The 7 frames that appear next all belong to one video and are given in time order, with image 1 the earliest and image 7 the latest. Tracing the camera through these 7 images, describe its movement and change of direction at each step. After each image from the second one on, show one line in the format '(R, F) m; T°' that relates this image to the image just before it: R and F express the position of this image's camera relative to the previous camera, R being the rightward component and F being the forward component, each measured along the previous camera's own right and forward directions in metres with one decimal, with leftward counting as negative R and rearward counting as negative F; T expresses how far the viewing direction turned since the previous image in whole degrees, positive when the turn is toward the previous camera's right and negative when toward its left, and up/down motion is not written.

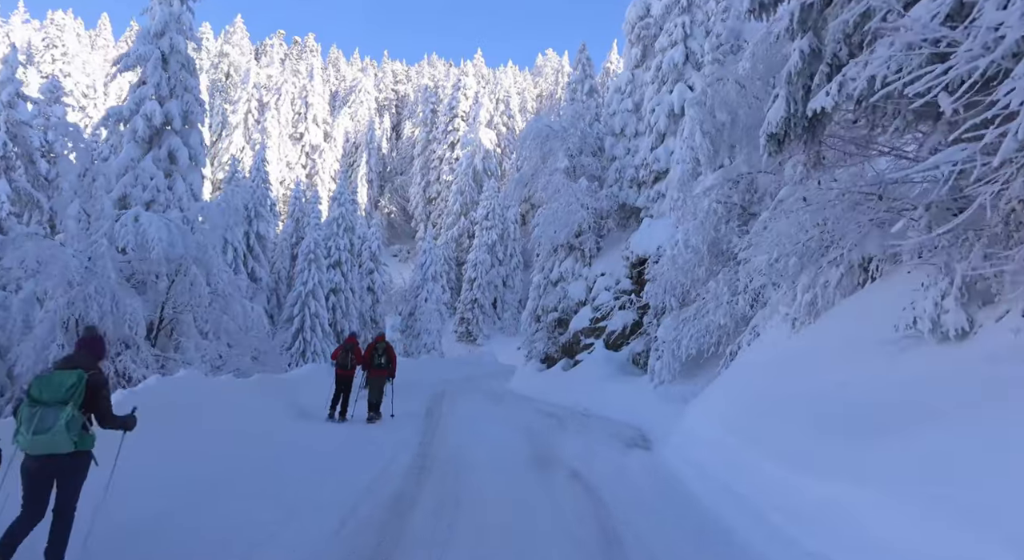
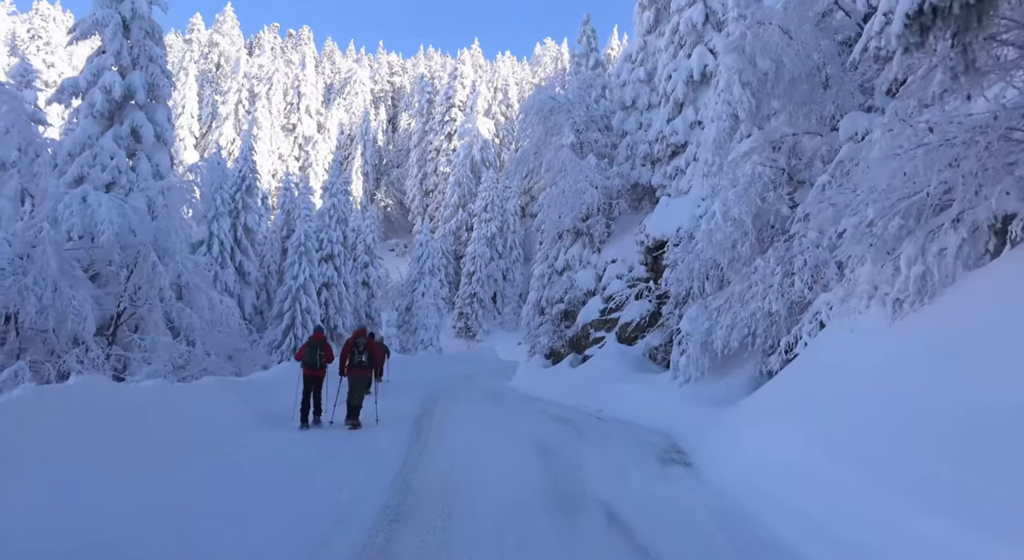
(-0.1, +2.4) m; 0°
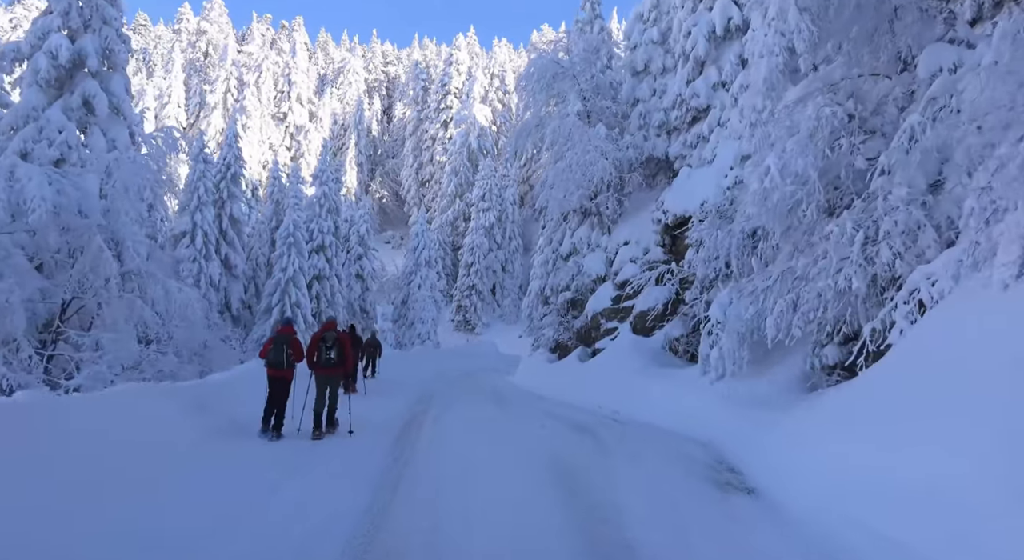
(-0.1, +2.4) m; 0°
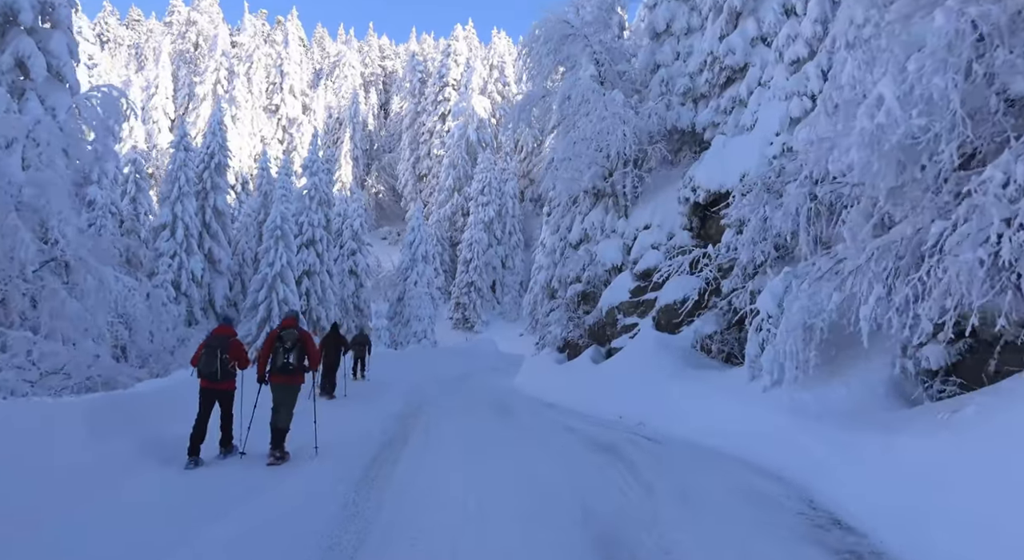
(-0.1, +2.7) m; 0°
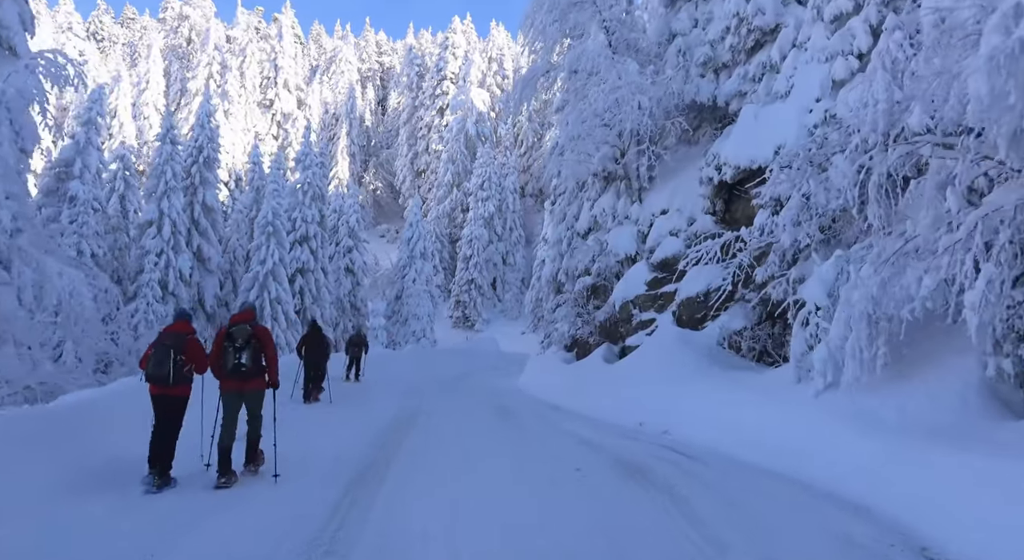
(-0.1, +1.8) m; 0°
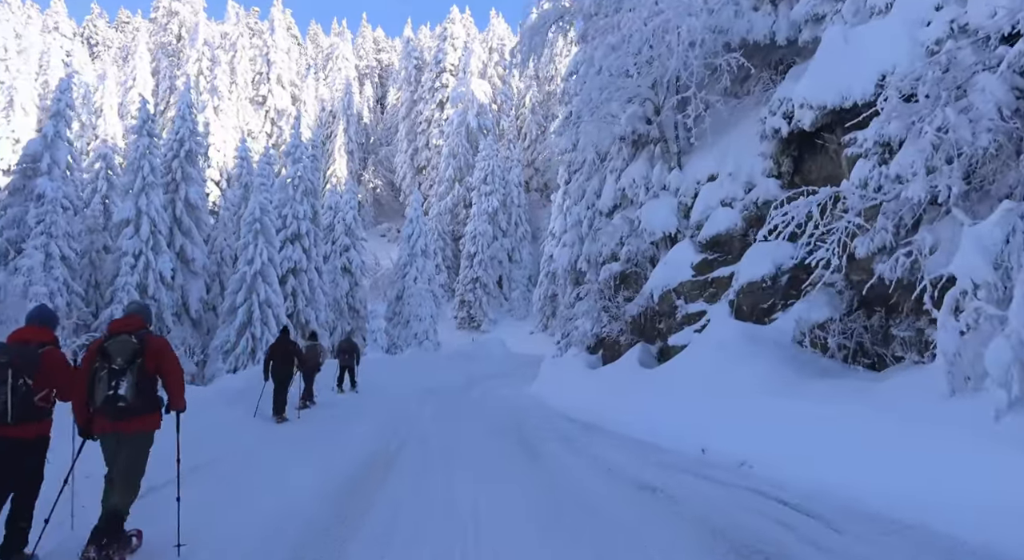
(-0.2, +3.3) m; 0°
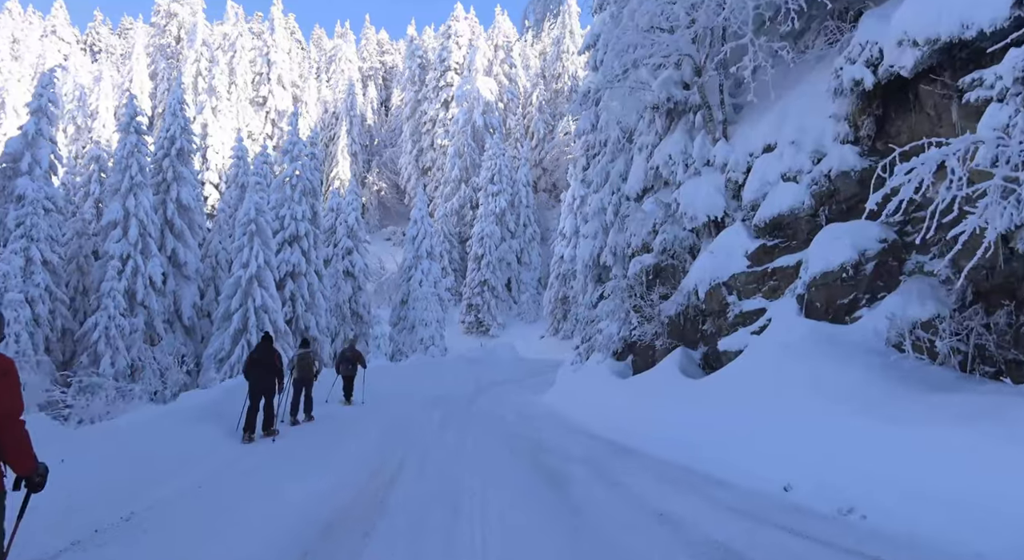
(-0.1, +2.3) m; -1°
